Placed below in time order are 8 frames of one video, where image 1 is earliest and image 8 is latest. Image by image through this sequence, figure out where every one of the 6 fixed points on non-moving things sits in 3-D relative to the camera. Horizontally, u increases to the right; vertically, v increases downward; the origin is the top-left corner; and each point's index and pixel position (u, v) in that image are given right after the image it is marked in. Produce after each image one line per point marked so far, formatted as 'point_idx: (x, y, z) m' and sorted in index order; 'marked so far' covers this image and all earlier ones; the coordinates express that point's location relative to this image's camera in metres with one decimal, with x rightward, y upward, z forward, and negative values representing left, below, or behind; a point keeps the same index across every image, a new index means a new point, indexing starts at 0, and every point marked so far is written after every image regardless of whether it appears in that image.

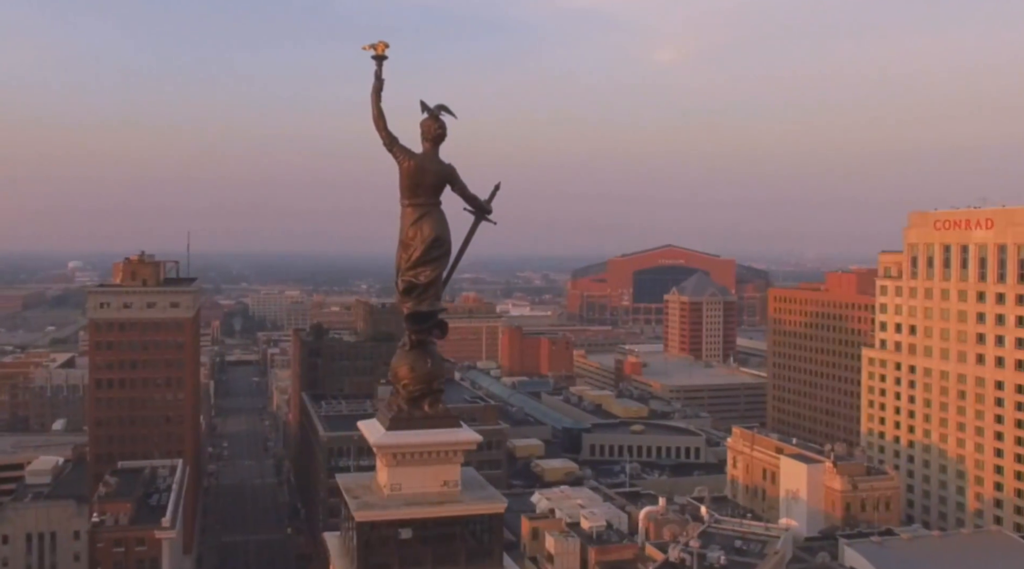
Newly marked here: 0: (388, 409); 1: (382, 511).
0: (-1.5, -1.6, +14.1) m
1: (-1.5, -2.7, +13.5) m
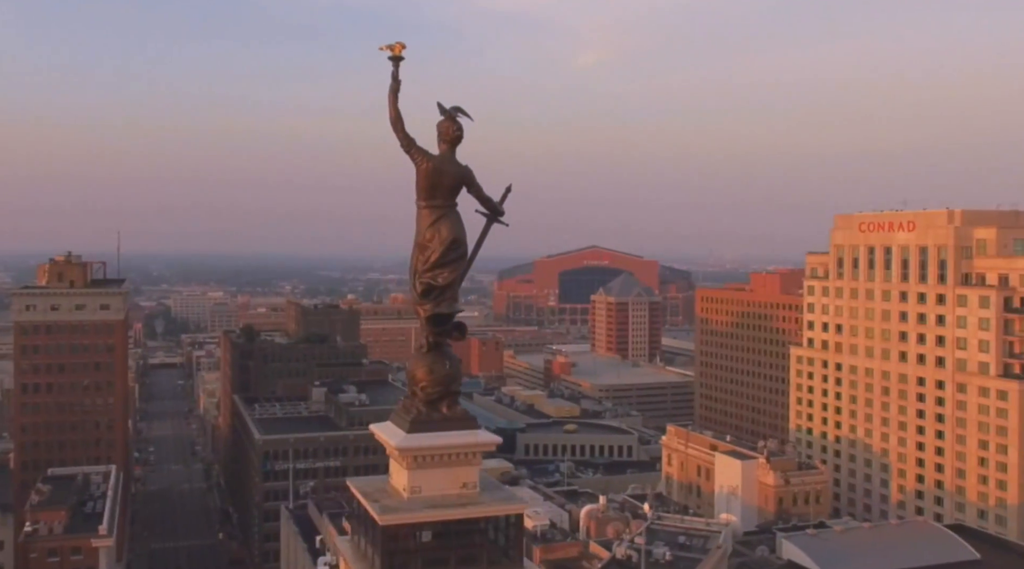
0: (-1.3, -1.6, +14.1) m
1: (-1.3, -2.8, +13.5) m
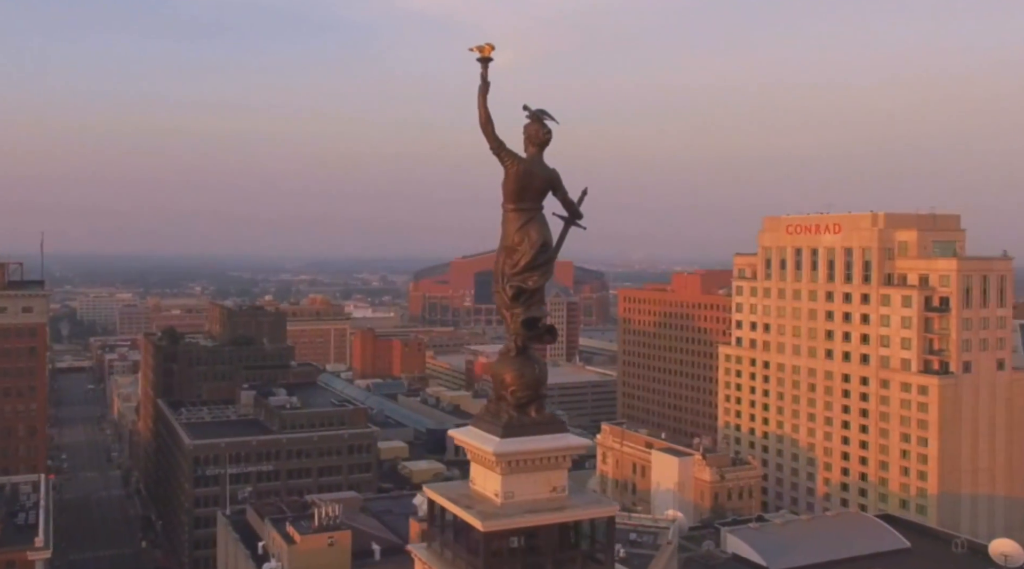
0: (-0.2, -1.6, +14.1) m
1: (-0.1, -2.8, +13.5) m
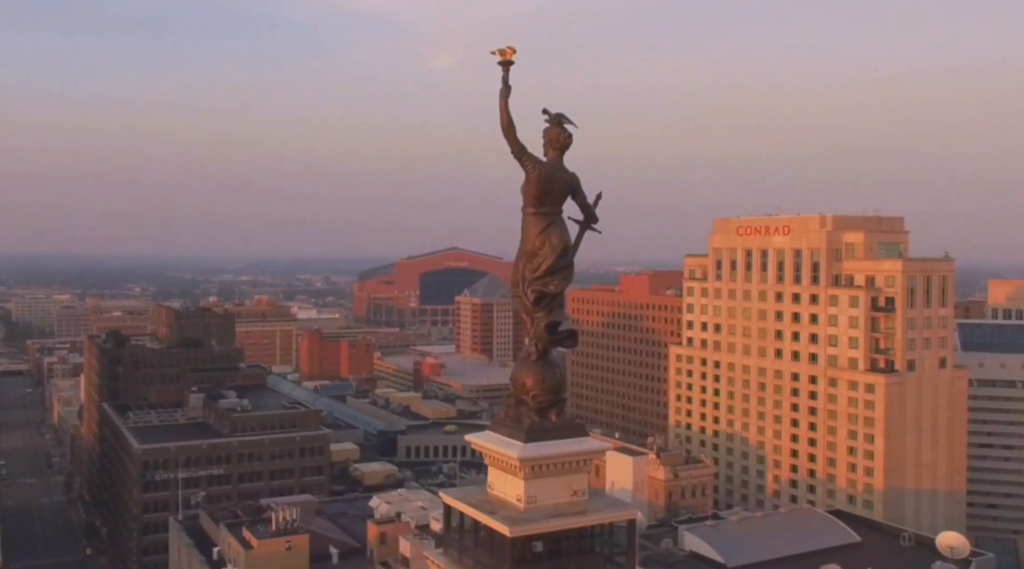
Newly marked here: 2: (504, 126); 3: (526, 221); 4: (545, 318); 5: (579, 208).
0: (+0.1, -1.7, +14.2) m
1: (+0.2, -2.9, +13.6) m
2: (-0.1, +2.0, +13.9) m
3: (+0.2, +0.8, +14.2) m
4: (+0.4, -0.4, +14.0) m
5: (+0.9, +1.0, +14.6) m
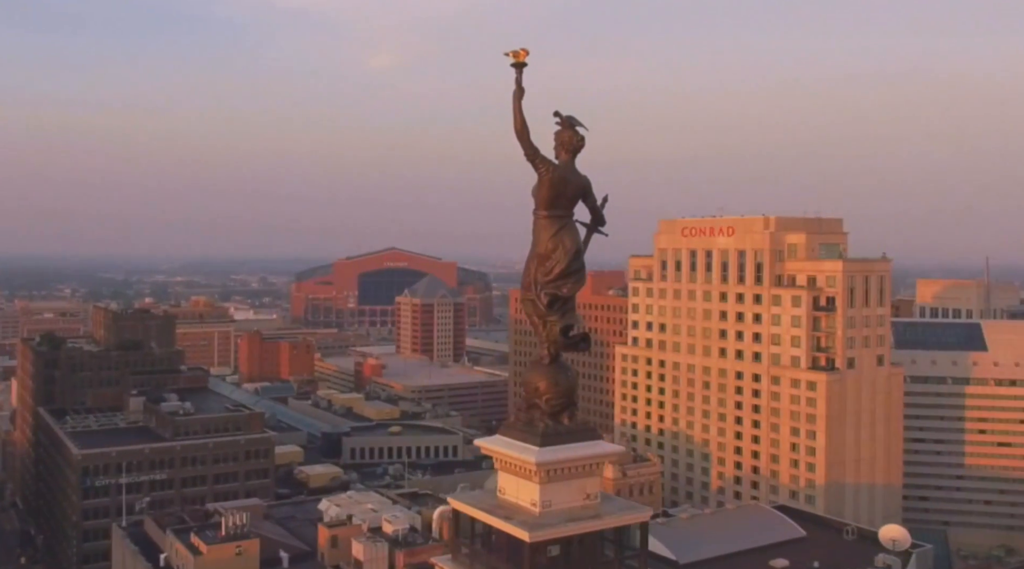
0: (+0.2, -1.7, +14.2) m
1: (+0.4, -2.9, +13.6) m
2: (+0.1, +1.9, +13.9) m
3: (+0.3, +0.8, +14.2) m
4: (+0.6, -0.5, +14.1) m
5: (+1.0, +0.9, +14.7) m
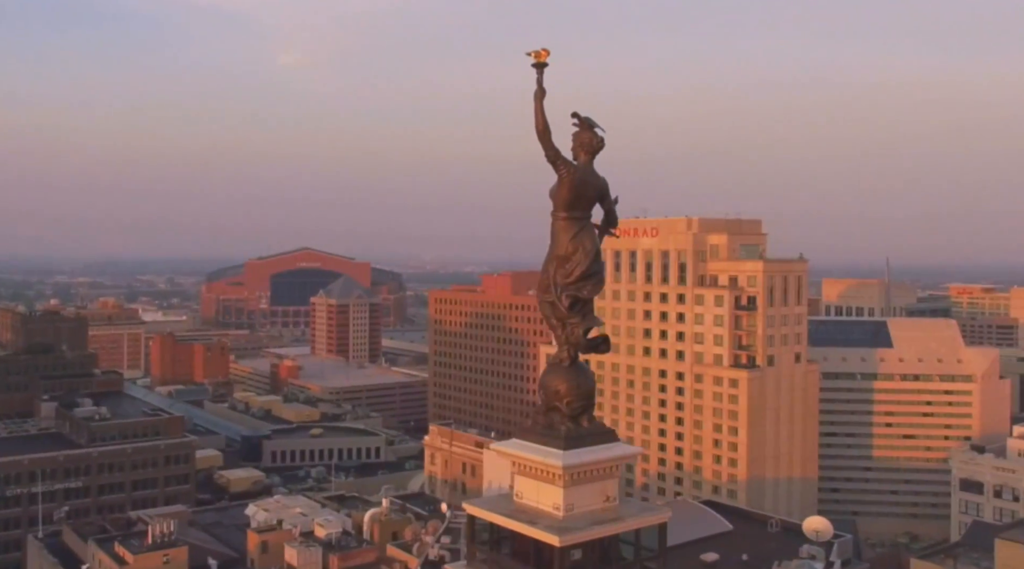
0: (+0.5, -1.8, +14.1) m
1: (+0.7, -2.9, +13.6) m
2: (+0.3, +1.9, +13.9) m
3: (+0.6, +0.7, +14.2) m
4: (+0.8, -0.5, +14.0) m
5: (+1.2, +0.9, +14.7) m
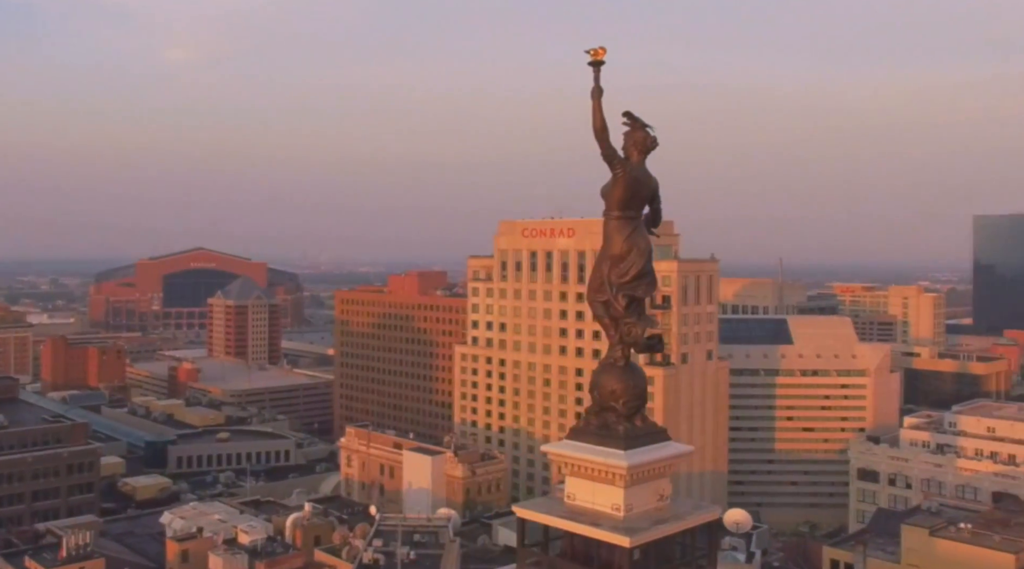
0: (+1.1, -1.8, +14.0) m
1: (+1.4, -2.9, +13.5) m
2: (+1.0, +1.9, +13.7) m
3: (+1.2, +0.7, +14.1) m
4: (+1.5, -0.5, +14.0) m
5: (+1.8, +0.9, +14.7) m
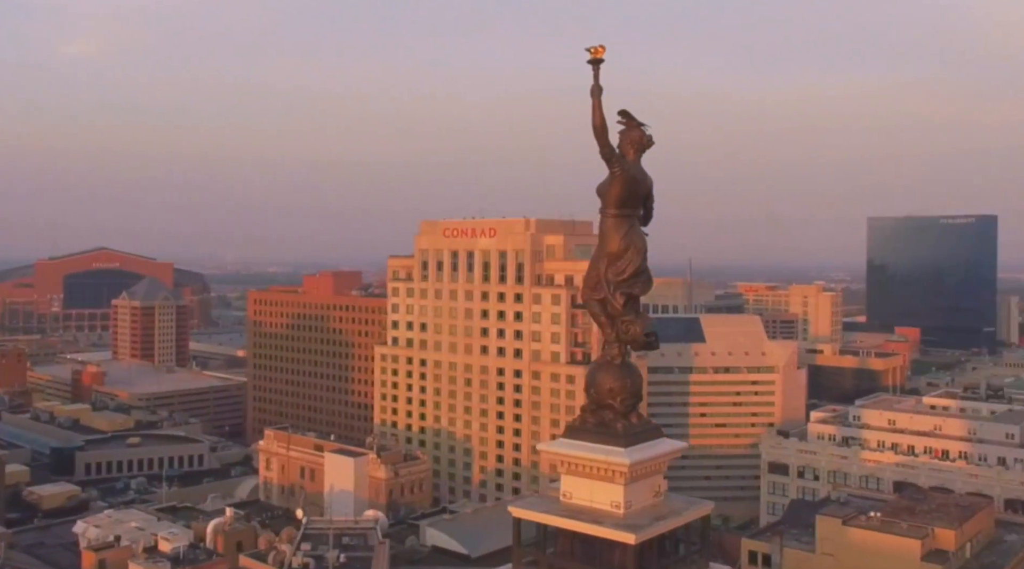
0: (+1.1, -1.7, +14.0) m
1: (+1.4, -2.9, +13.5) m
2: (+1.0, +1.9, +13.8) m
3: (+1.2, +0.8, +14.1) m
4: (+1.5, -0.5, +14.0) m
5: (+1.7, +1.0, +14.7) m
